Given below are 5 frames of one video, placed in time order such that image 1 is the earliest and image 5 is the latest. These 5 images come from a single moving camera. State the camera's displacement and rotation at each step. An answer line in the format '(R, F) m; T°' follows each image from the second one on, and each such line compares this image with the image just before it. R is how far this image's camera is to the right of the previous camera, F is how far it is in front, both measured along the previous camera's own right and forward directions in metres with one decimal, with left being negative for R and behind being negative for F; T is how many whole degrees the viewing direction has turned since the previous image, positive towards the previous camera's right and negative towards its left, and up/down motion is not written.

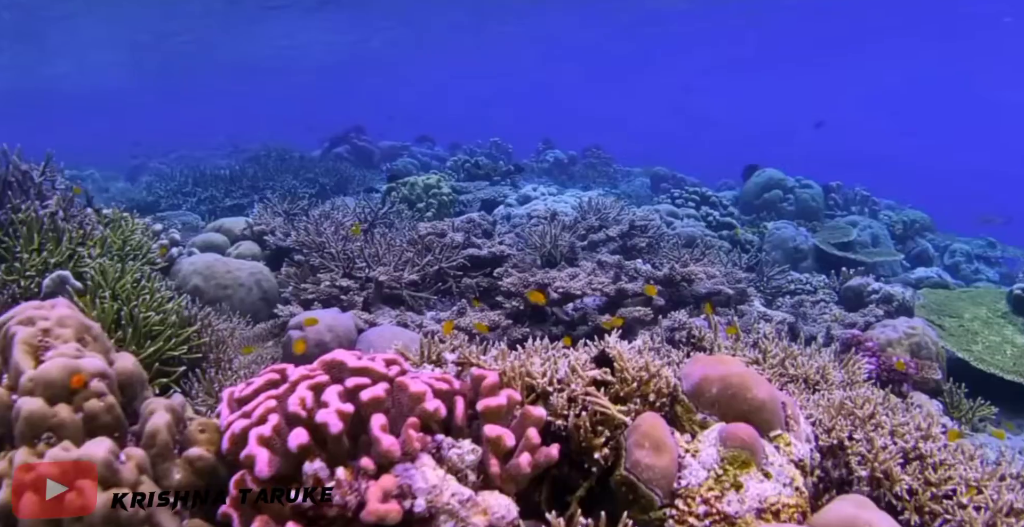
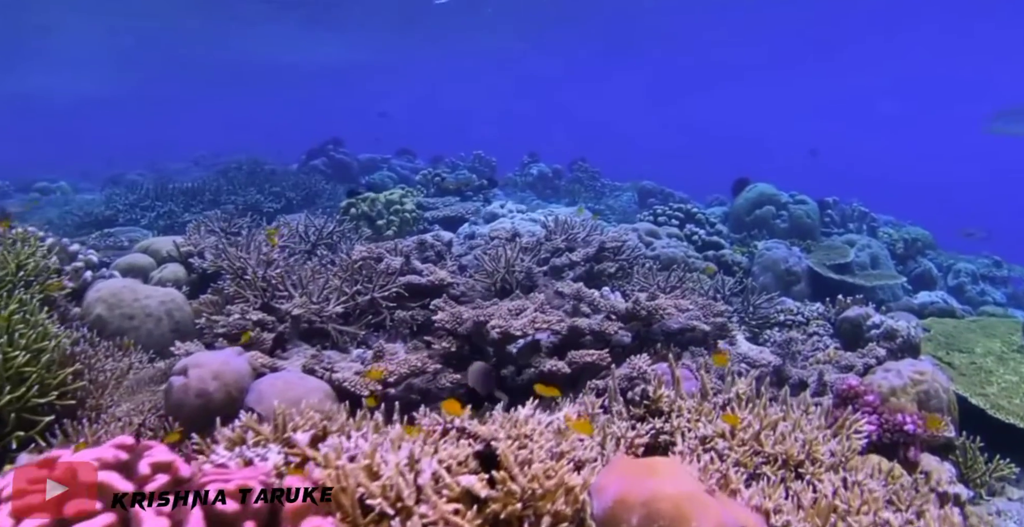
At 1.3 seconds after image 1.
(+0.5, +0.9) m; 0°
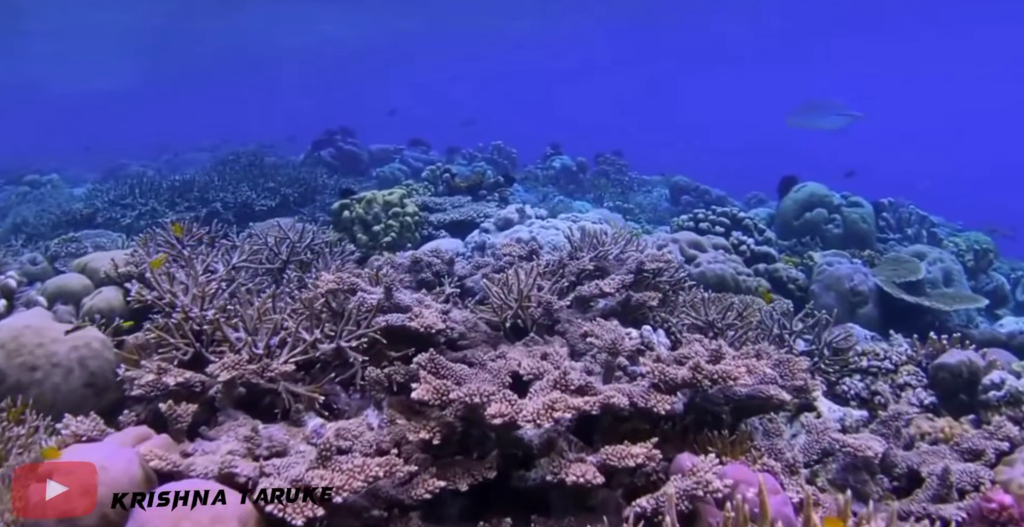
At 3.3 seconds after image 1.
(+0.1, +1.5) m; -2°
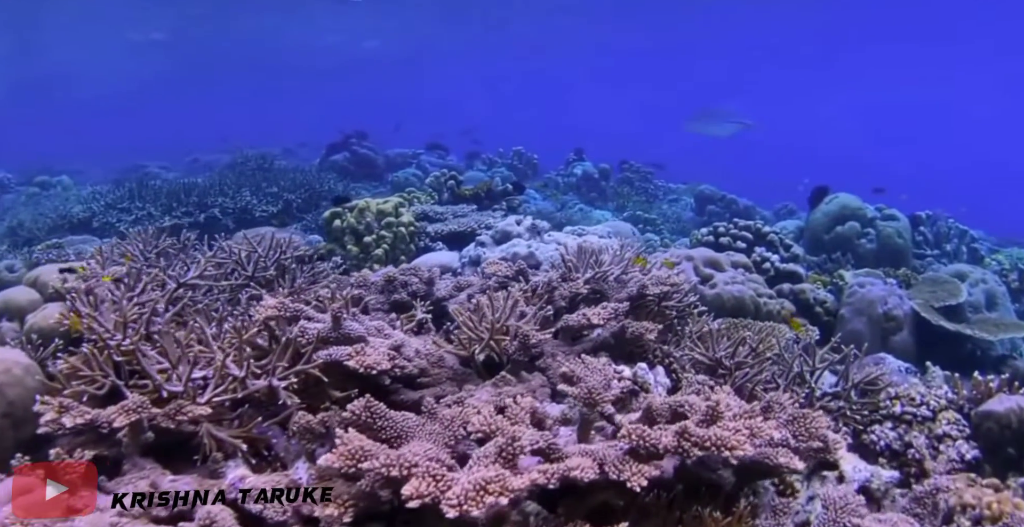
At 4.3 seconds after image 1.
(+0.4, +0.7) m; -3°
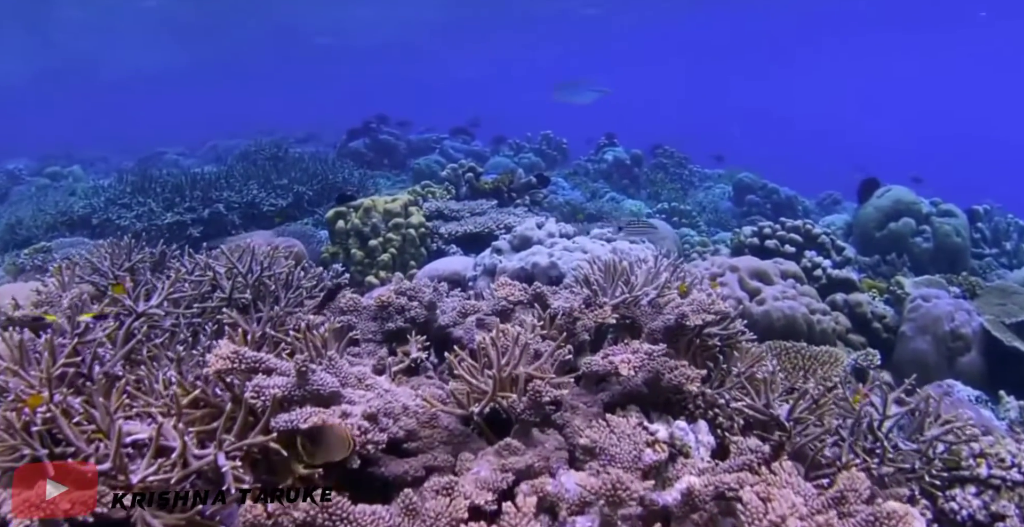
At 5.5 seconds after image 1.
(+0.1, +0.9) m; -3°
